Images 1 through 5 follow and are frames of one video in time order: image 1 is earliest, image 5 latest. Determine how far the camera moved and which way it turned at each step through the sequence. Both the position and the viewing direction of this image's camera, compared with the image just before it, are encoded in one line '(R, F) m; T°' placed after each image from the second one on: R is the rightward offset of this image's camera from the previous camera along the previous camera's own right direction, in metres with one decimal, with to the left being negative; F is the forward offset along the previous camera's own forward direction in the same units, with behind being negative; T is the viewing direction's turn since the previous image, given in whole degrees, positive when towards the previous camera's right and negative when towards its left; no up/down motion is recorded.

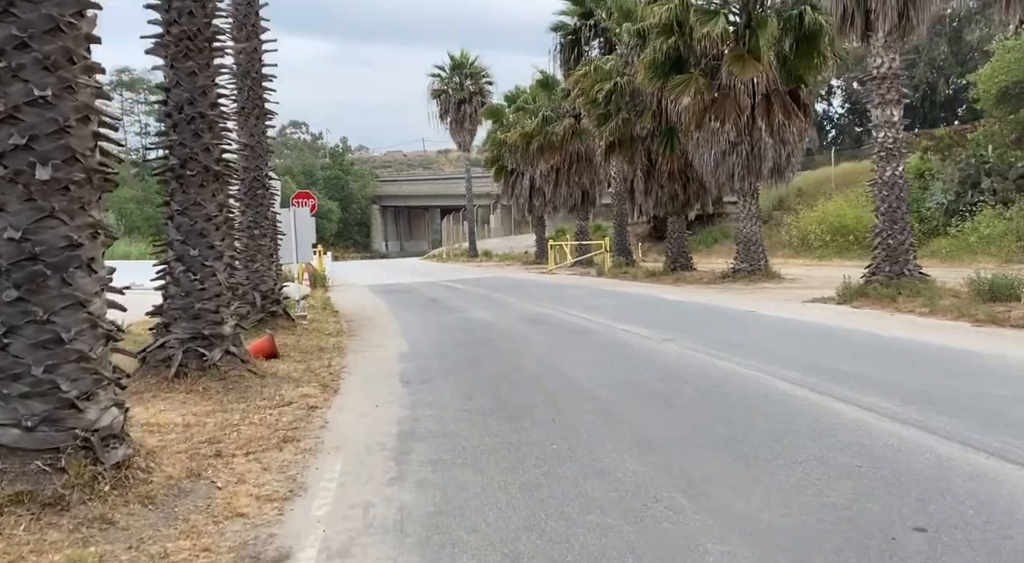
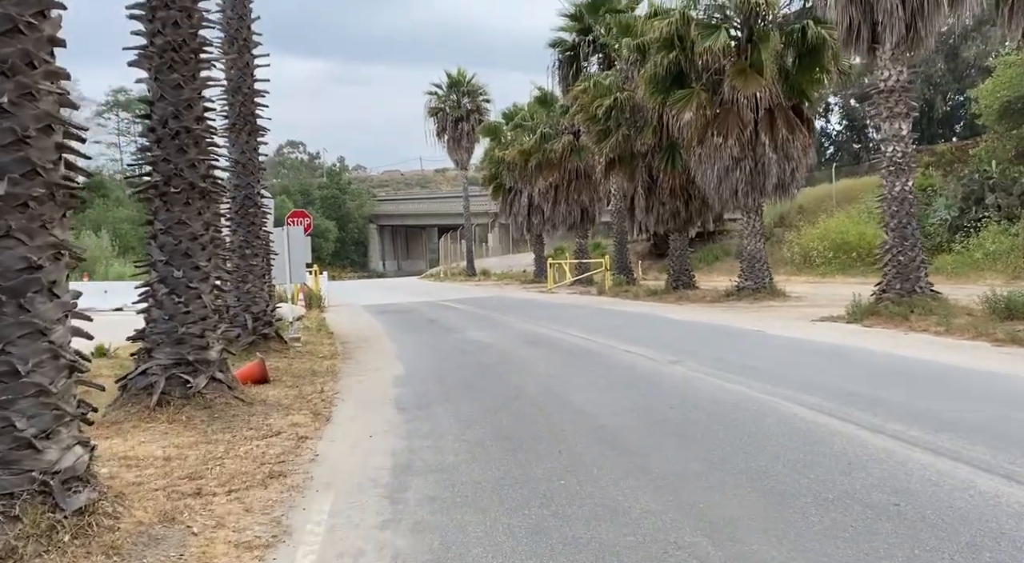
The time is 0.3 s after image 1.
(0.0, +0.4) m; 0°
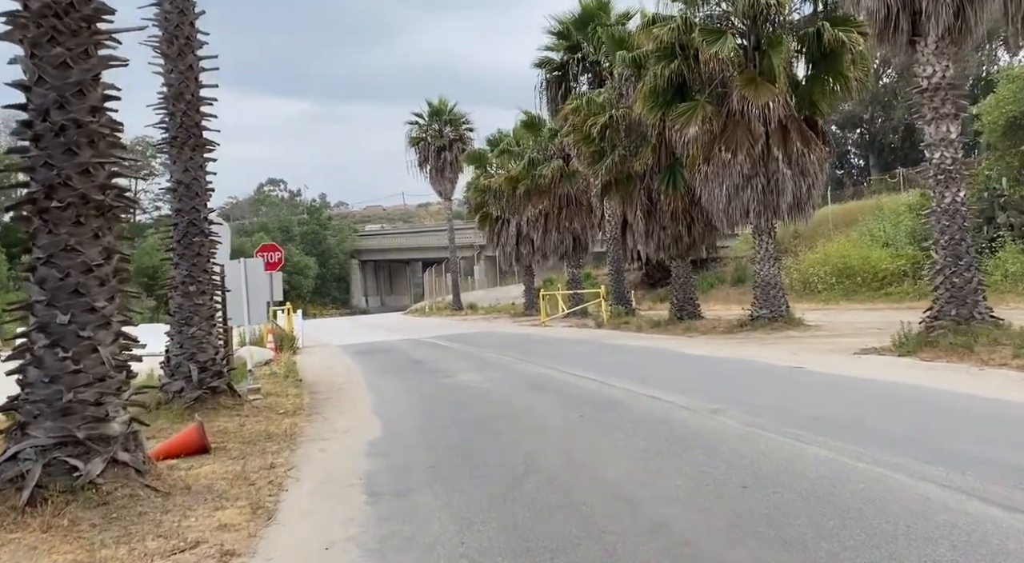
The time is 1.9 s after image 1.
(-0.2, +2.2) m; +1°
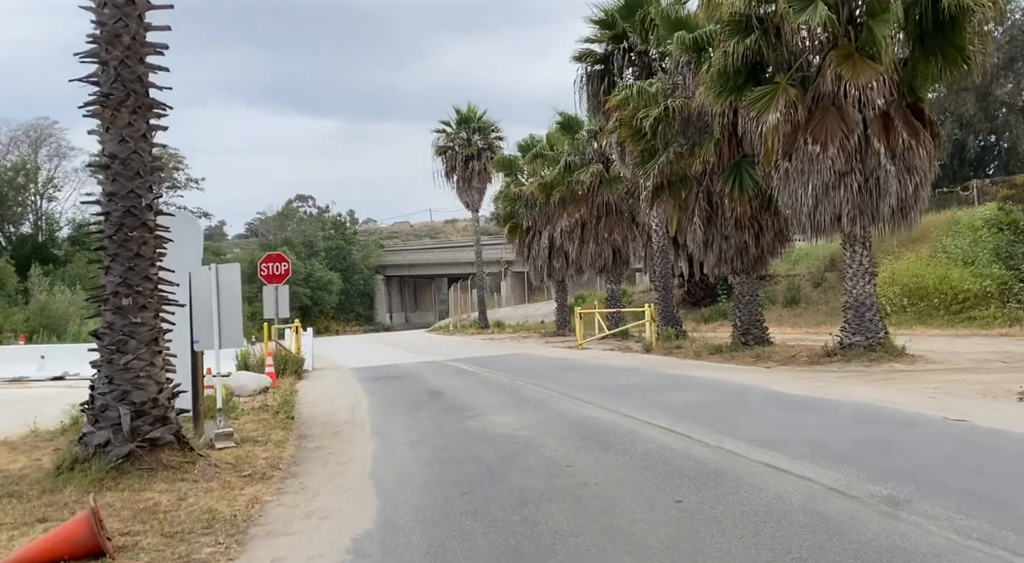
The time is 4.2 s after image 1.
(-0.3, +3.2) m; -2°
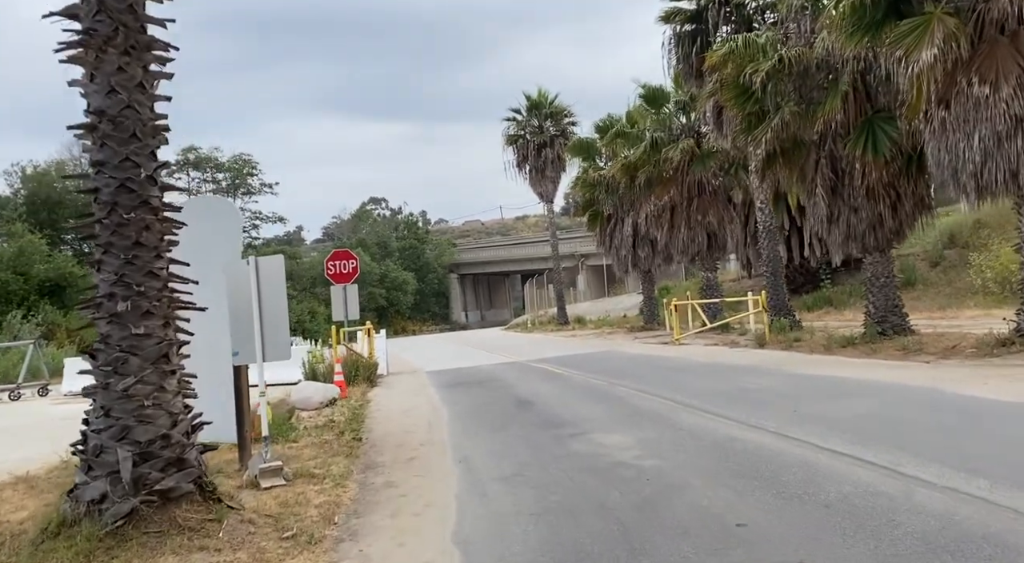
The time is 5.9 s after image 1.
(-0.4, +2.4) m; -5°
